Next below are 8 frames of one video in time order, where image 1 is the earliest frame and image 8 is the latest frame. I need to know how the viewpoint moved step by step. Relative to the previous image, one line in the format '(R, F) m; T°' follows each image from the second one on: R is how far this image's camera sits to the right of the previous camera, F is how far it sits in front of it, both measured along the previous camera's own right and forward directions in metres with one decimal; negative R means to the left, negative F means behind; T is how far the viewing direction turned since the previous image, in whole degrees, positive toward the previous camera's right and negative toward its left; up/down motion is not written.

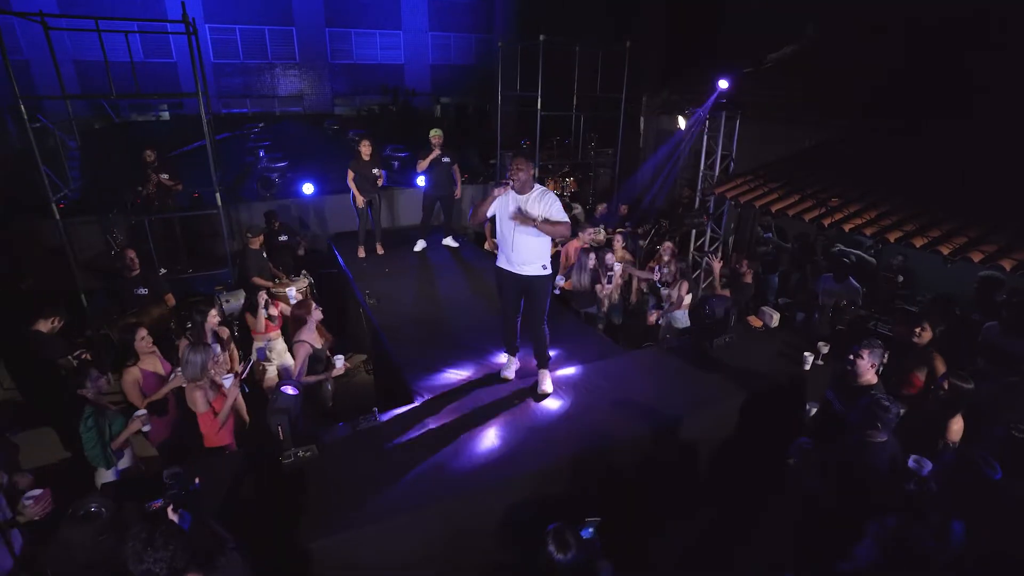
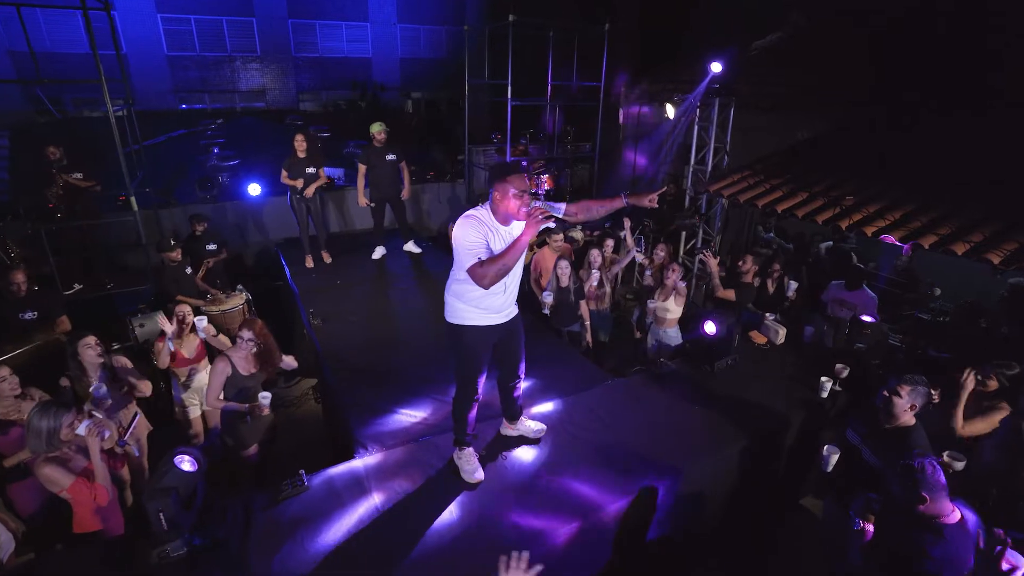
(+0.1, +0.9) m; +2°
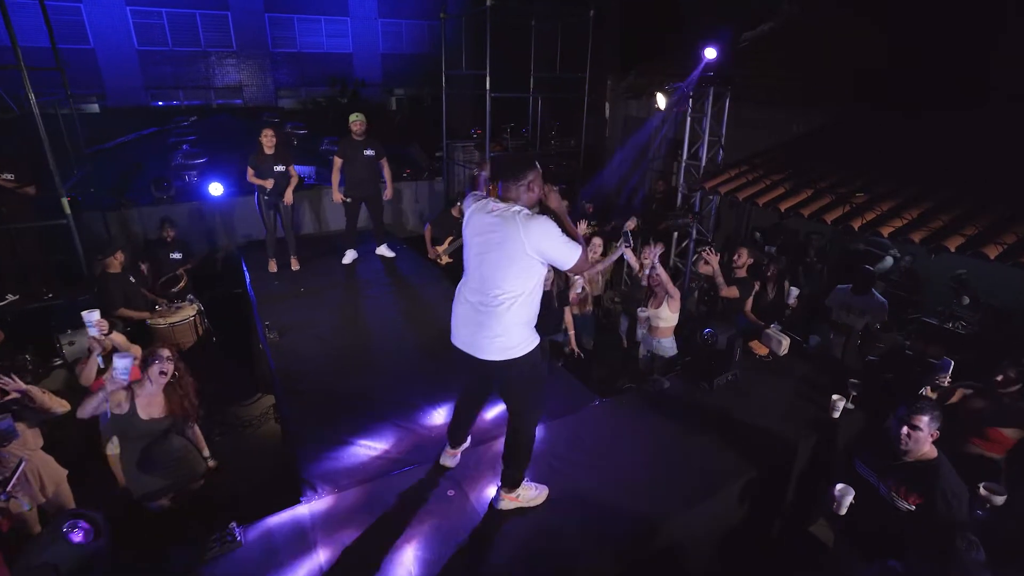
(+0.1, +0.6) m; +1°
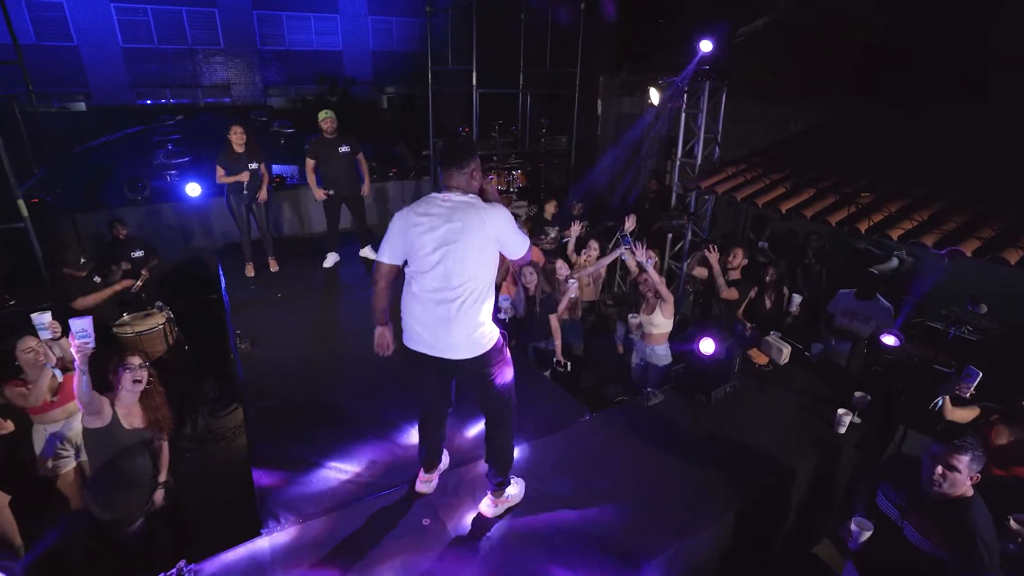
(+0.1, +0.3) m; +1°
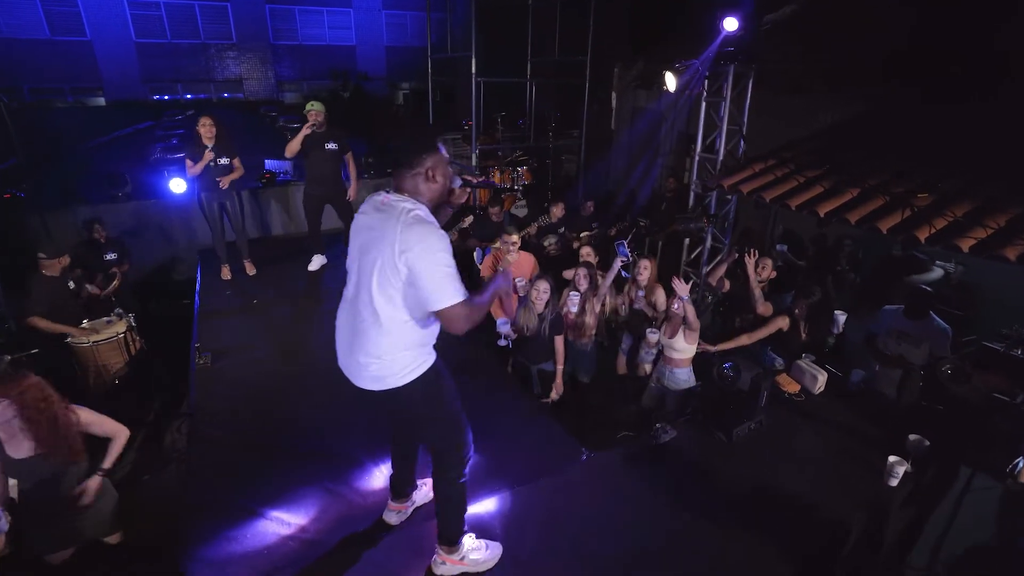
(+0.2, +0.6) m; -2°
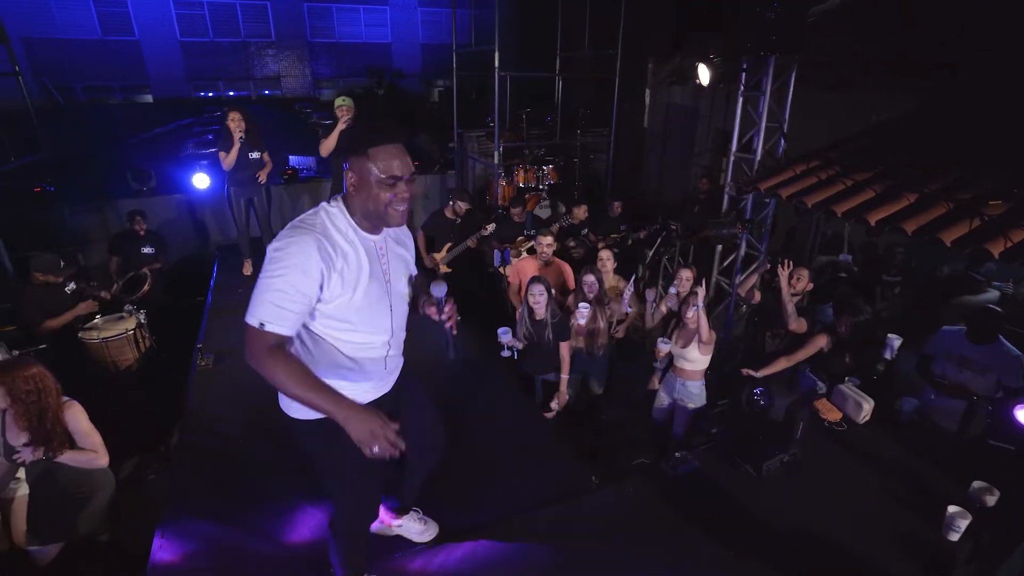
(+0.2, +0.3) m; -3°
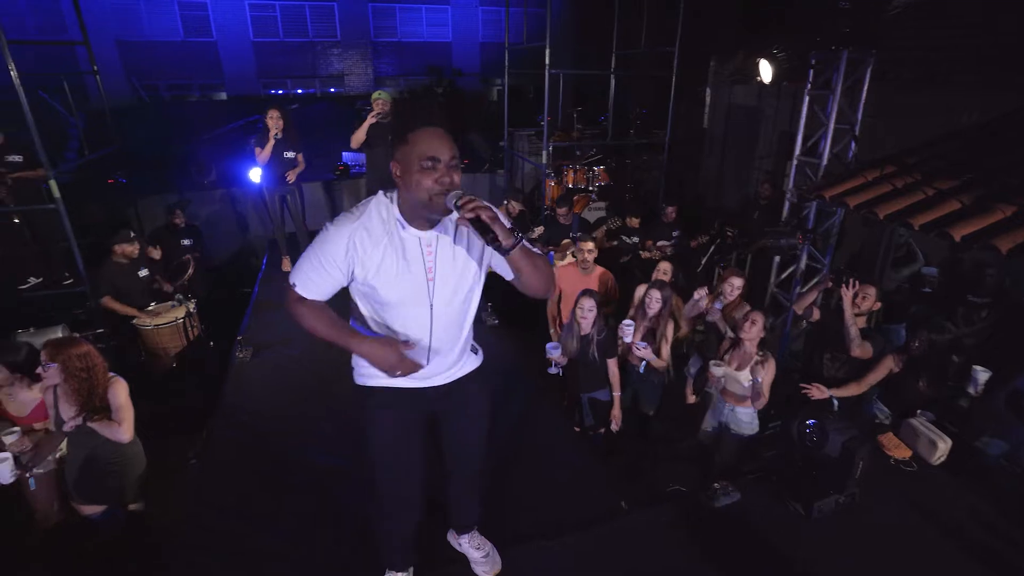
(+0.1, +0.2) m; -6°
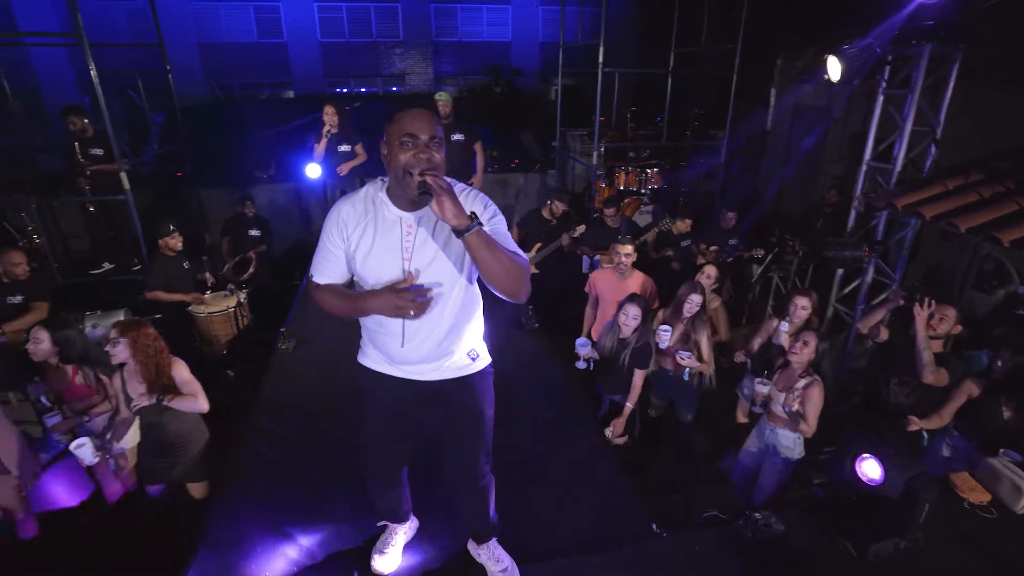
(+0.1, +0.1) m; -6°
